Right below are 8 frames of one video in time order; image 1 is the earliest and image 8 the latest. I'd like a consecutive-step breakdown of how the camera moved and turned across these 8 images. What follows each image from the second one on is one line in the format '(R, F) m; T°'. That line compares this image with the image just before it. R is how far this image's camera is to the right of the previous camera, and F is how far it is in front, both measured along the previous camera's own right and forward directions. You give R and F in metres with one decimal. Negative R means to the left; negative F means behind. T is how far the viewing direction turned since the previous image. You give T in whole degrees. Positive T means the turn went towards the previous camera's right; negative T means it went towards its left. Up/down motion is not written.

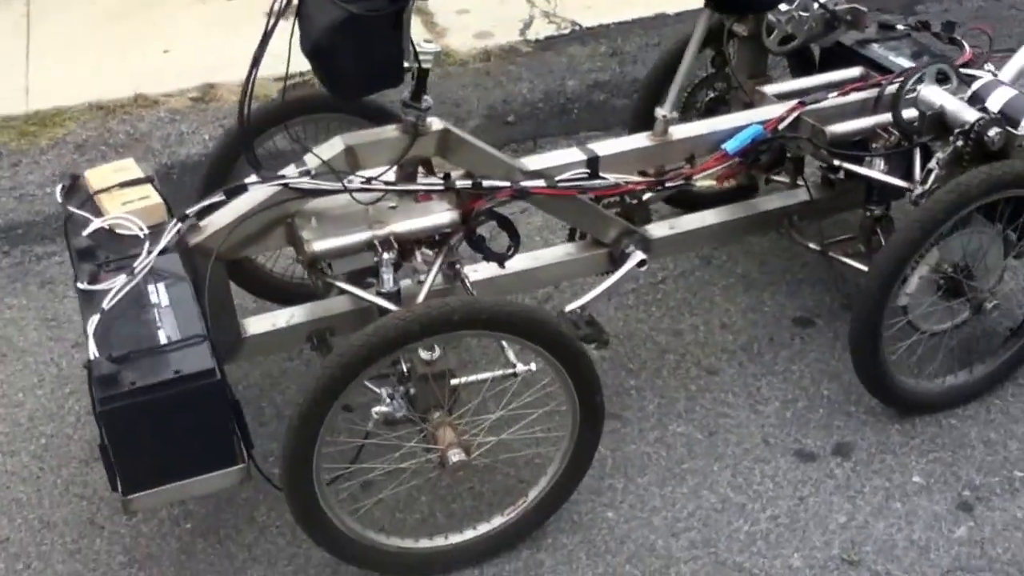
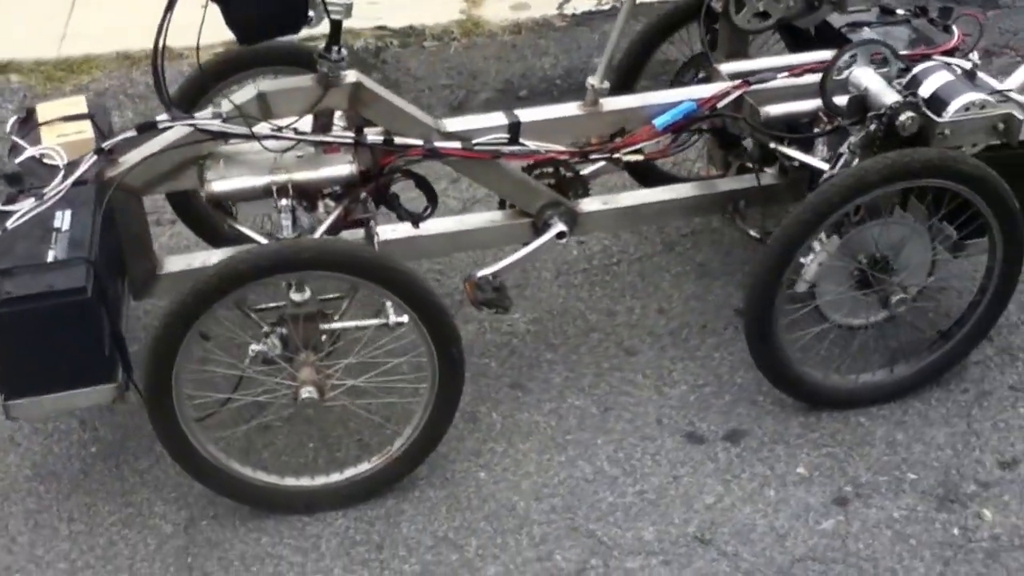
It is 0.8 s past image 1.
(+0.5, 0.0) m; -7°
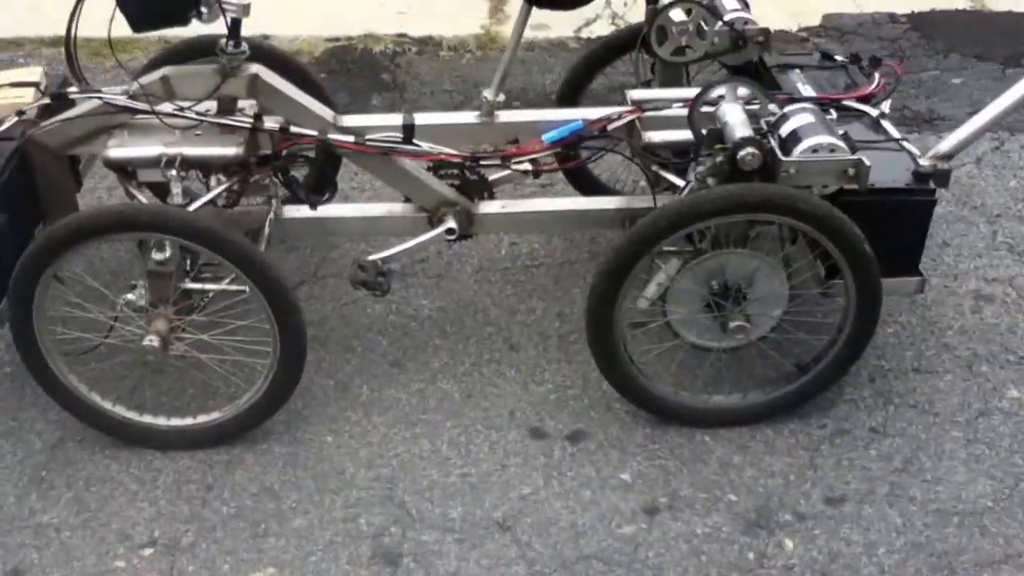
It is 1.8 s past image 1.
(+0.7, -0.1) m; -8°
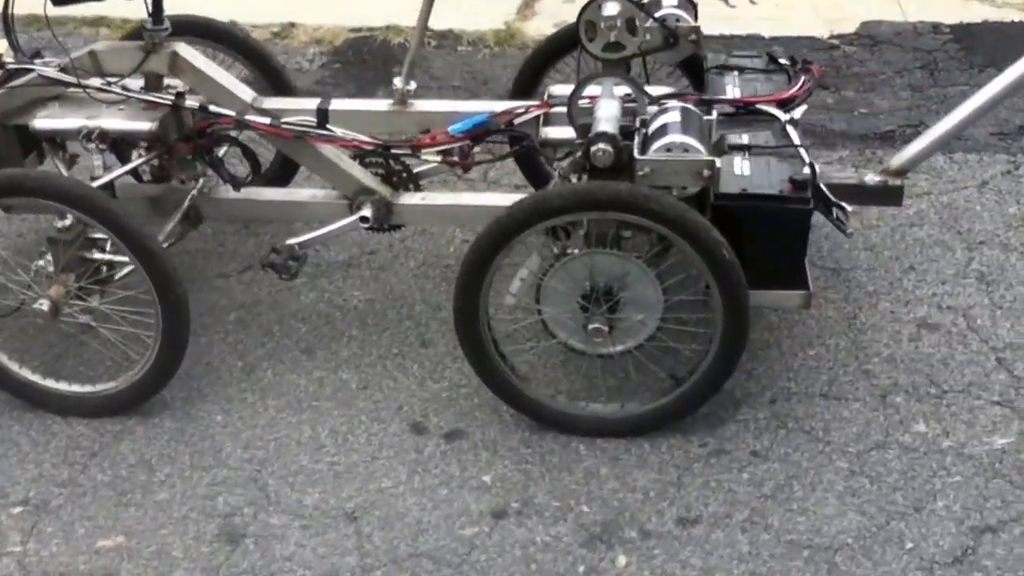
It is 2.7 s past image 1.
(+0.6, 0.0) m; -8°
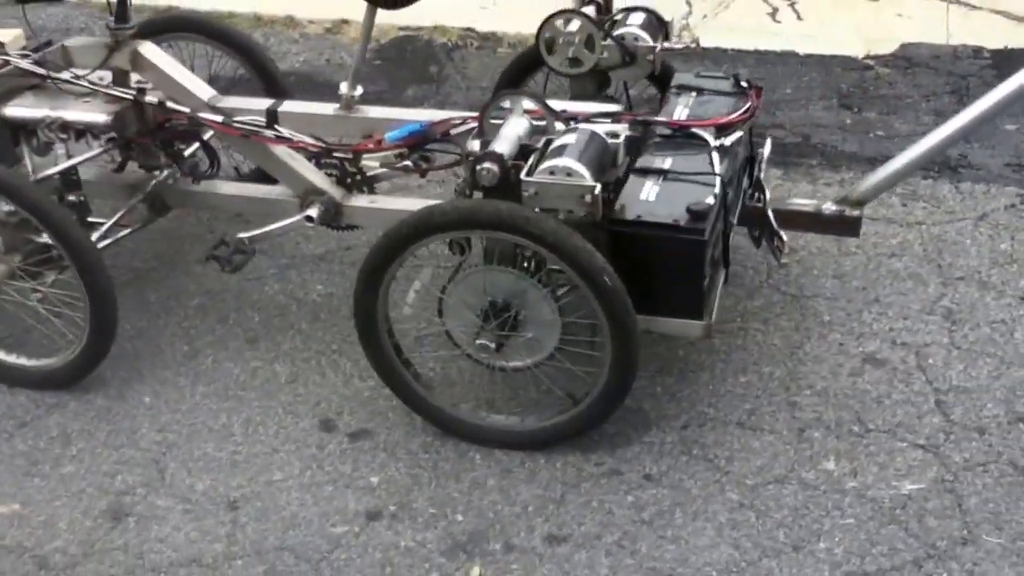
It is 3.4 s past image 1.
(+0.6, 0.0) m; -7°
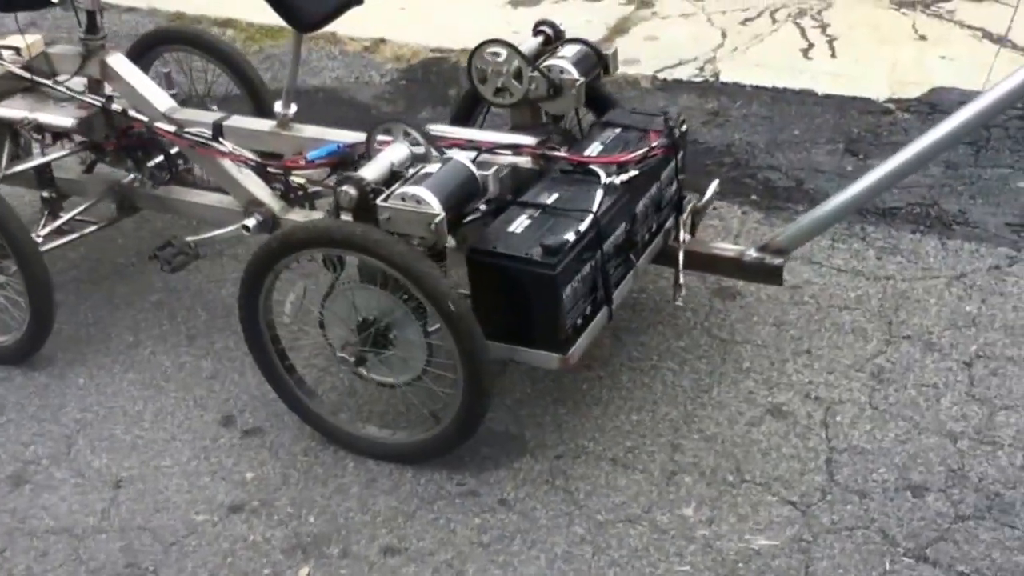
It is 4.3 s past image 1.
(+0.7, -0.1) m; -9°
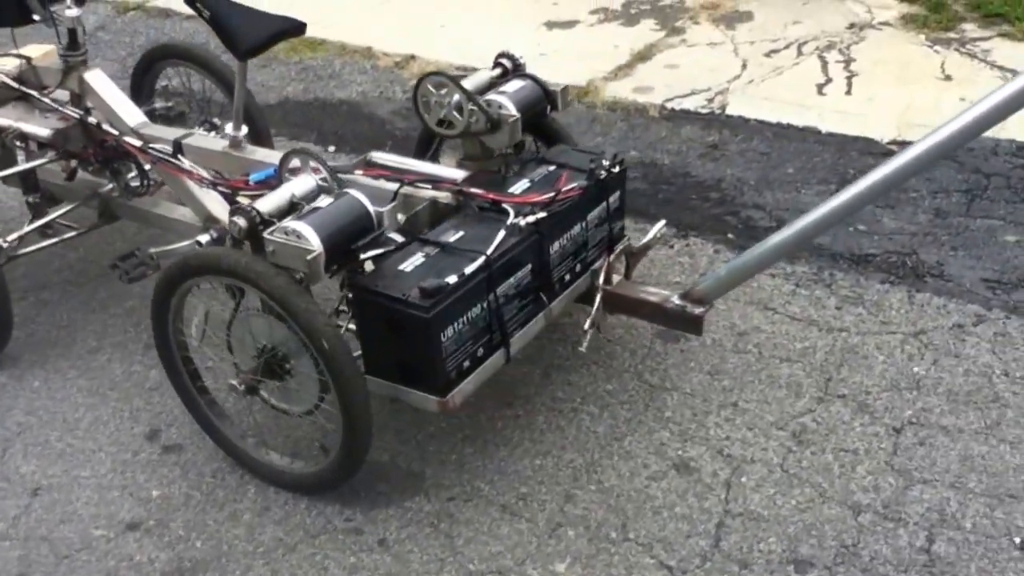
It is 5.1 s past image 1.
(+0.5, +0.1) m; -6°
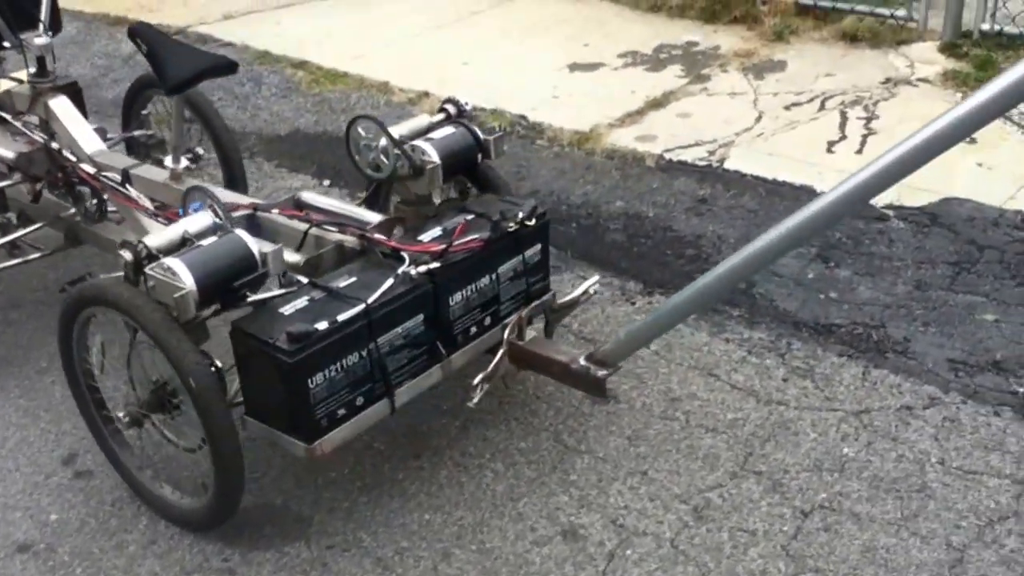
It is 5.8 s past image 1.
(+0.5, +0.1) m; -6°
